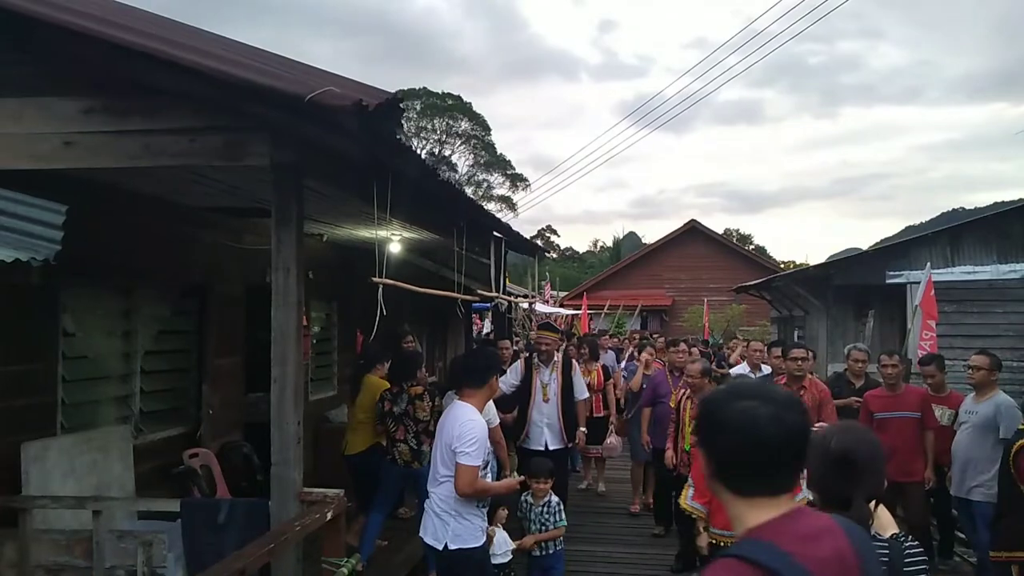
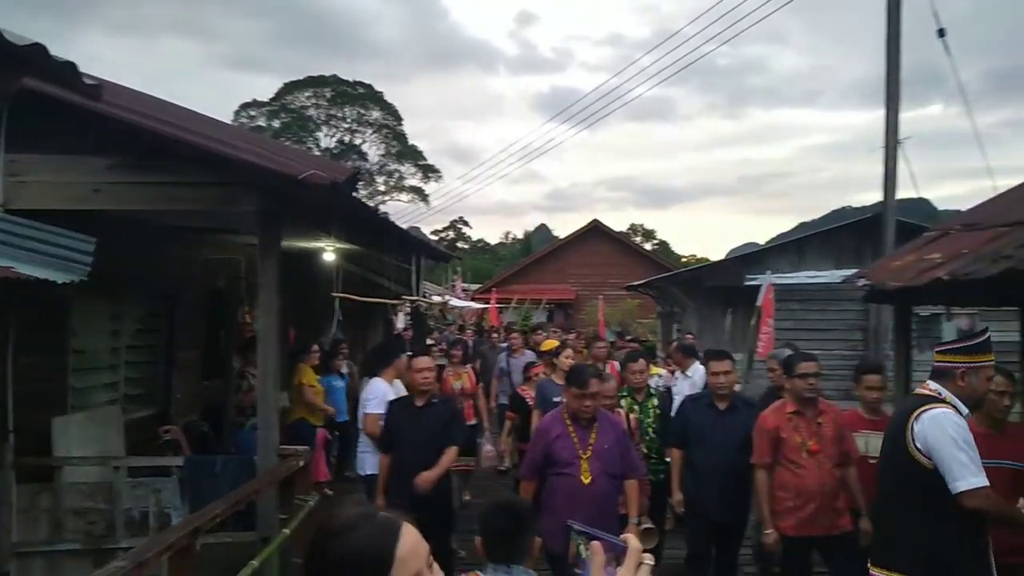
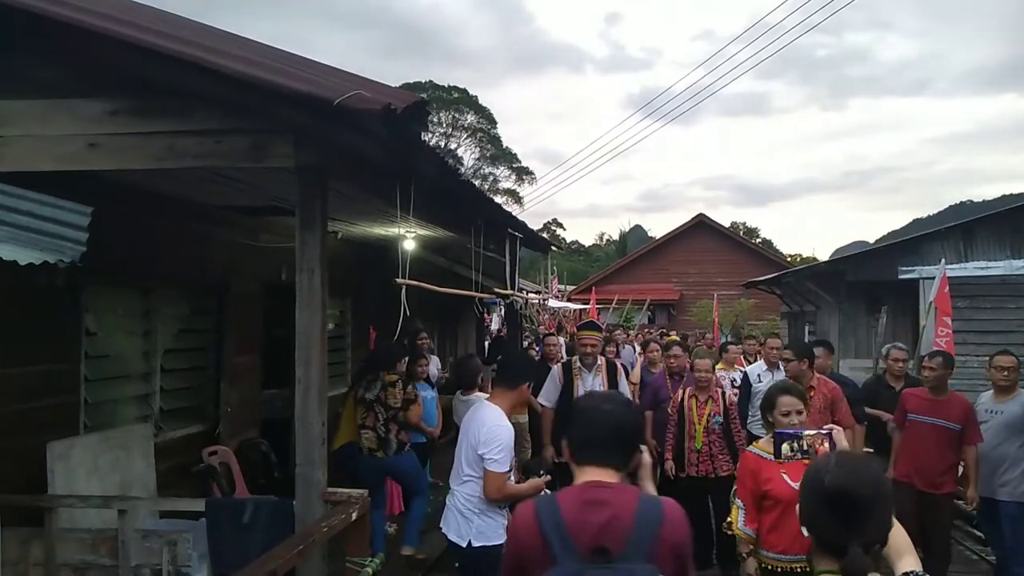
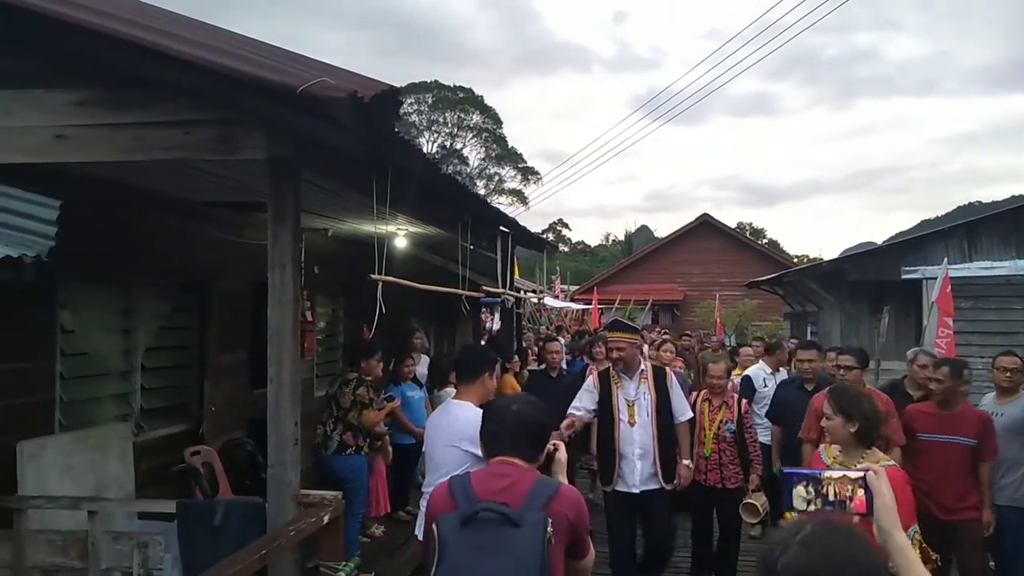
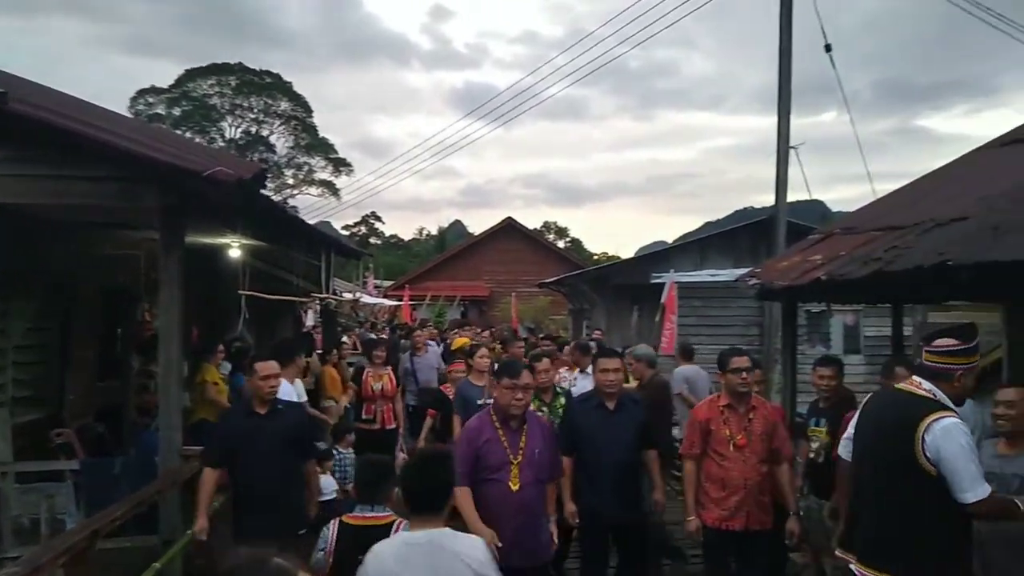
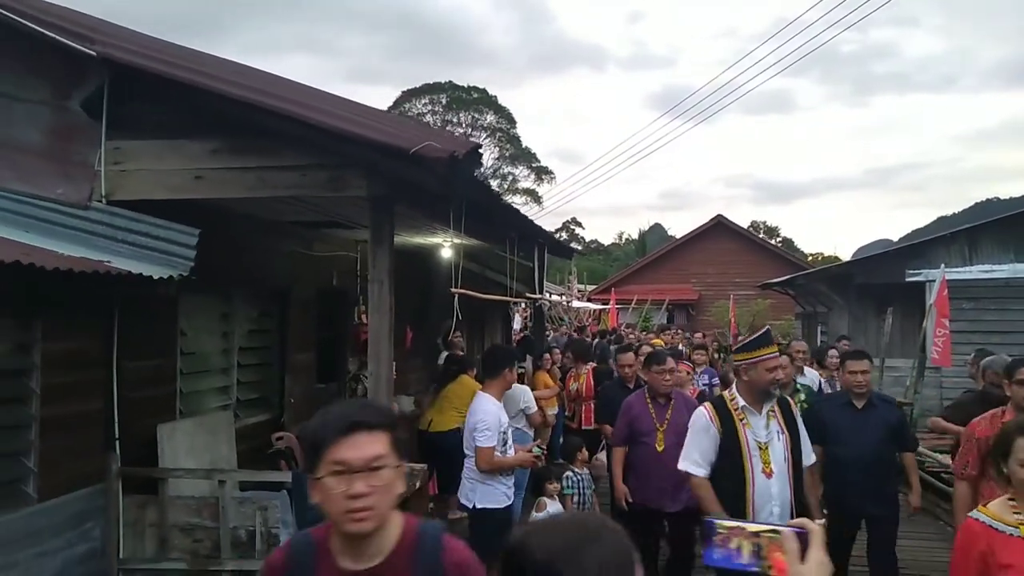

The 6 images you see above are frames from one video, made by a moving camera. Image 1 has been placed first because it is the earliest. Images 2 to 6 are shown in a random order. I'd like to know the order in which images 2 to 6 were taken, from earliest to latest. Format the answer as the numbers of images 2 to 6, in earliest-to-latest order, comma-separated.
3, 4, 6, 2, 5
